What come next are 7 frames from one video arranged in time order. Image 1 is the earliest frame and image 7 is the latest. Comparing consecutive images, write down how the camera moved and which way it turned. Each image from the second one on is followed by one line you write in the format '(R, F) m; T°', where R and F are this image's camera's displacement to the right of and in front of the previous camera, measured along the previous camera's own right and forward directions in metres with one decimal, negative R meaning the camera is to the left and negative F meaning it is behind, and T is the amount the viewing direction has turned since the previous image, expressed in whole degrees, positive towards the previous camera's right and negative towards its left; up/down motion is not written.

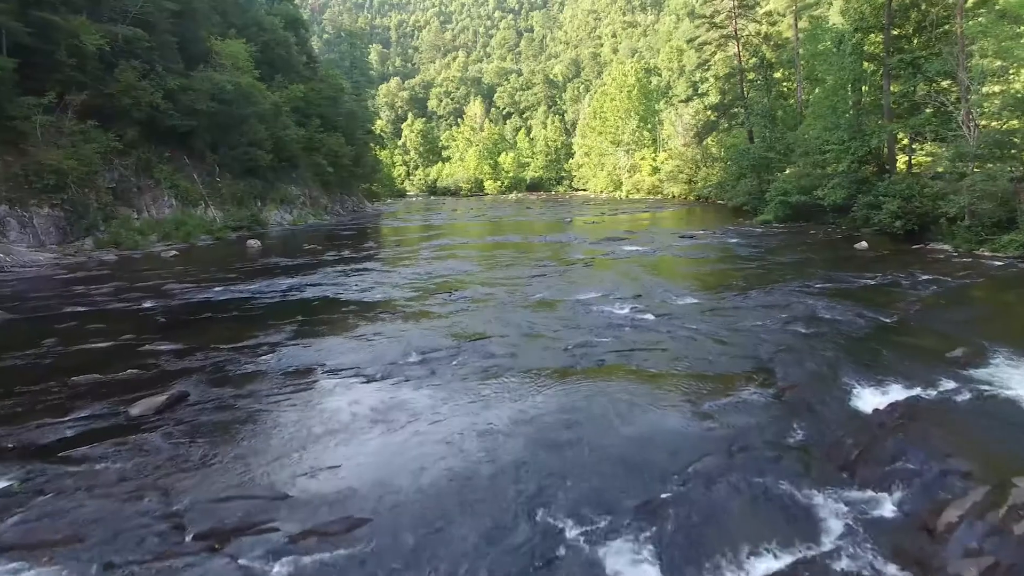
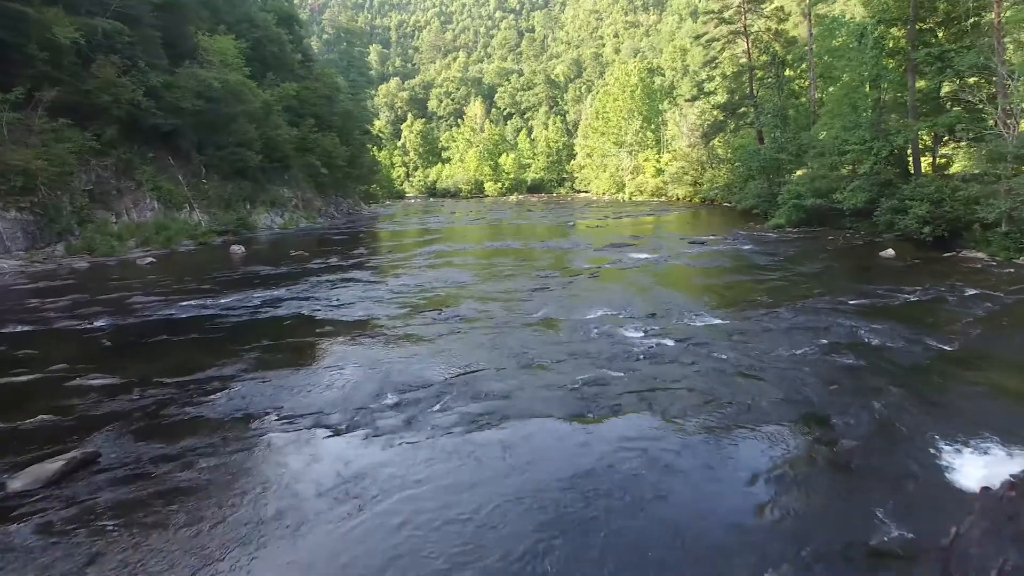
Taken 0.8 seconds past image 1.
(0.0, +1.4) m; 0°
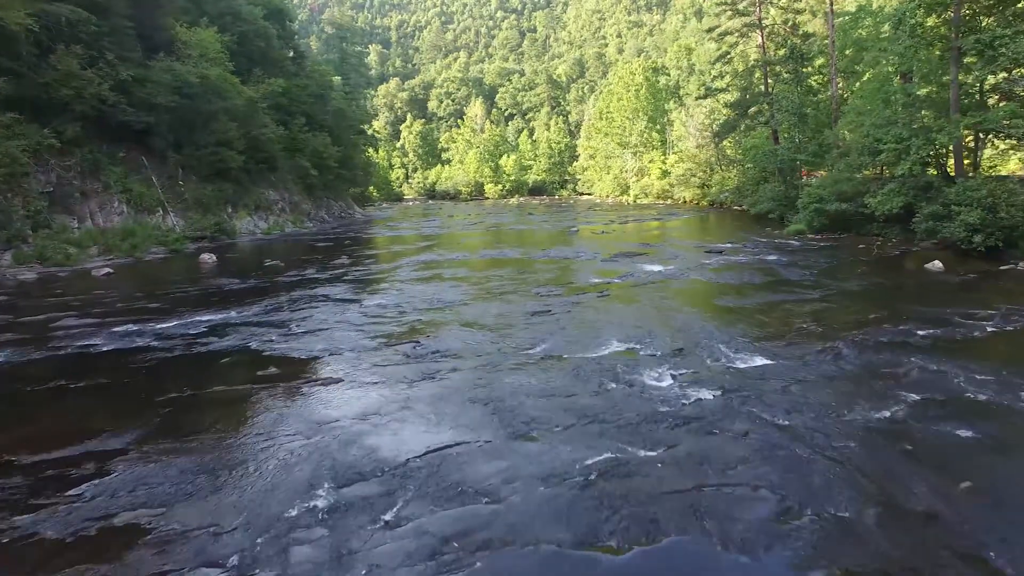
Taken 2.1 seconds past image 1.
(+0.1, +2.1) m; 0°
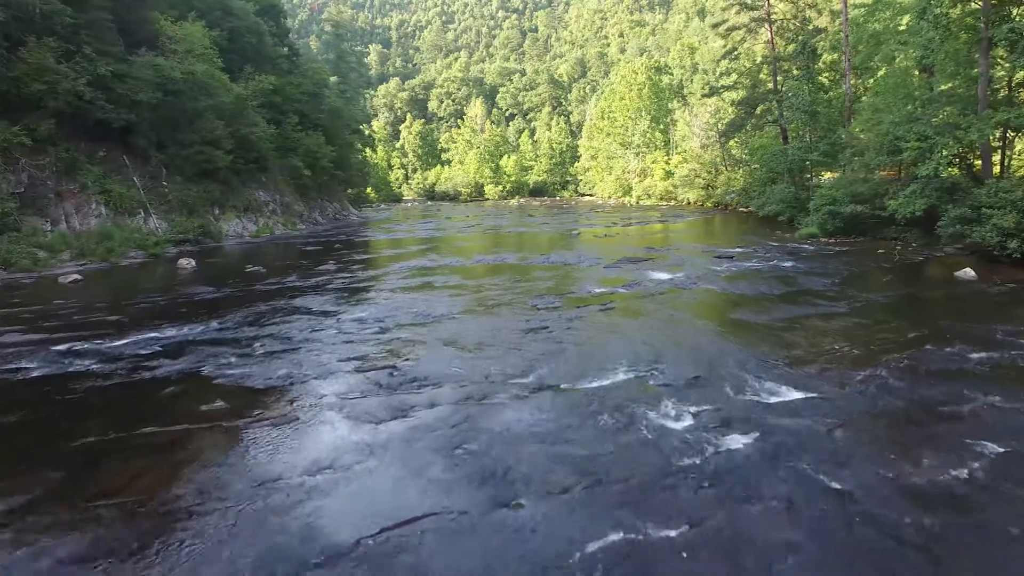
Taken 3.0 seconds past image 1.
(+0.1, +1.3) m; 0°
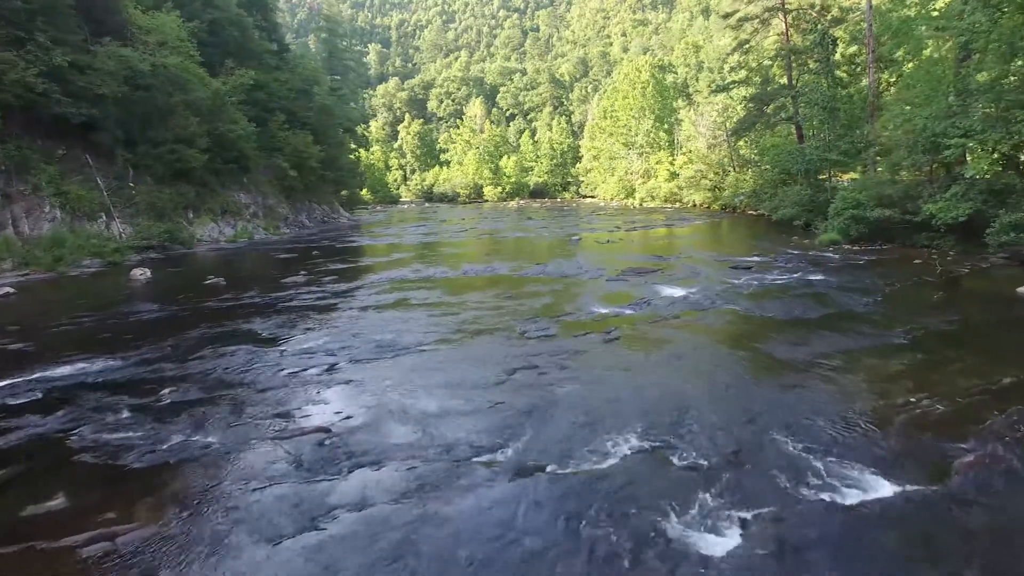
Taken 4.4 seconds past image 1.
(+0.2, +2.1) m; 0°
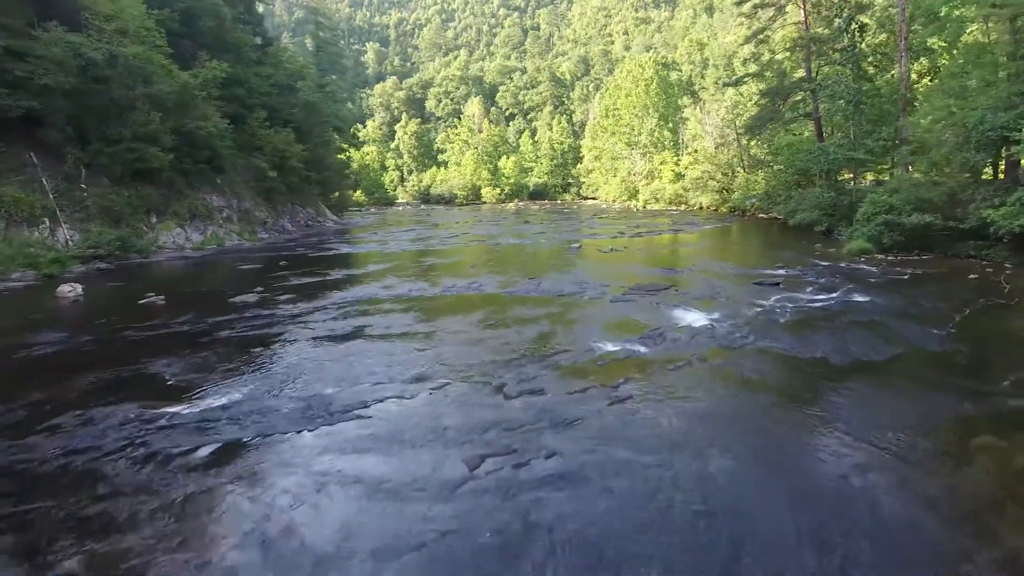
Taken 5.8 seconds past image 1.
(+0.2, +2.5) m; 0°
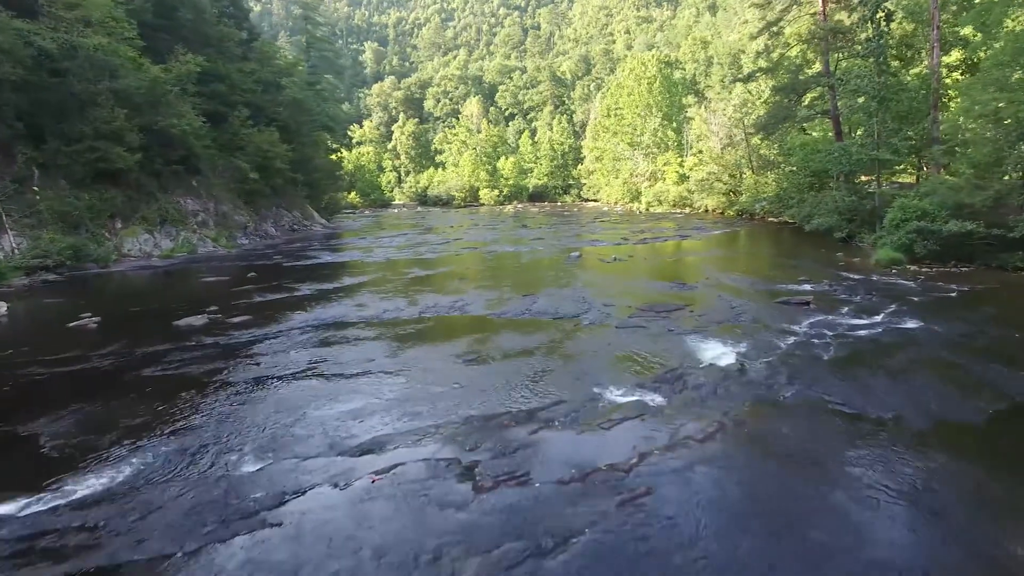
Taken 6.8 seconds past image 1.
(+0.2, +2.0) m; 0°
